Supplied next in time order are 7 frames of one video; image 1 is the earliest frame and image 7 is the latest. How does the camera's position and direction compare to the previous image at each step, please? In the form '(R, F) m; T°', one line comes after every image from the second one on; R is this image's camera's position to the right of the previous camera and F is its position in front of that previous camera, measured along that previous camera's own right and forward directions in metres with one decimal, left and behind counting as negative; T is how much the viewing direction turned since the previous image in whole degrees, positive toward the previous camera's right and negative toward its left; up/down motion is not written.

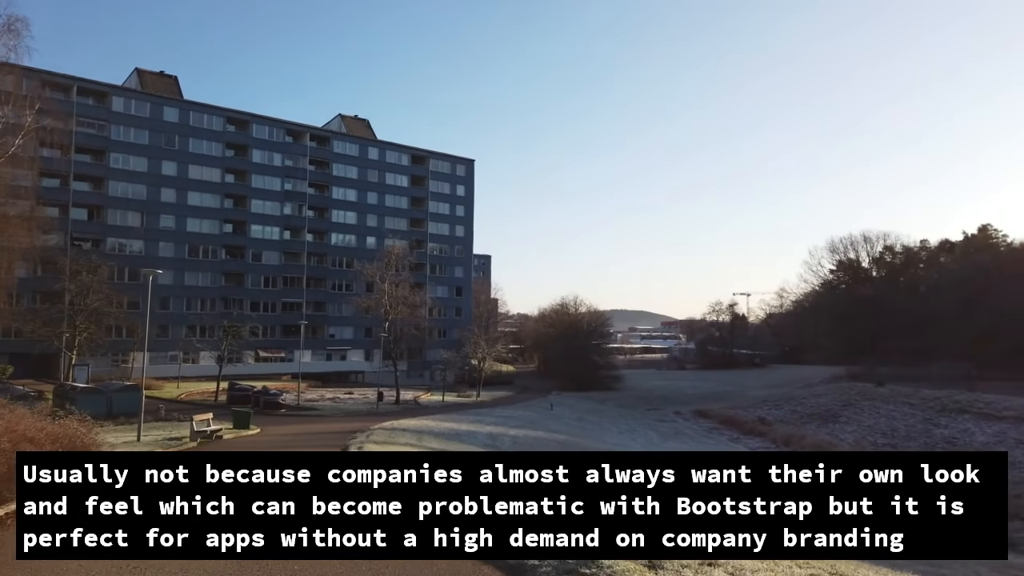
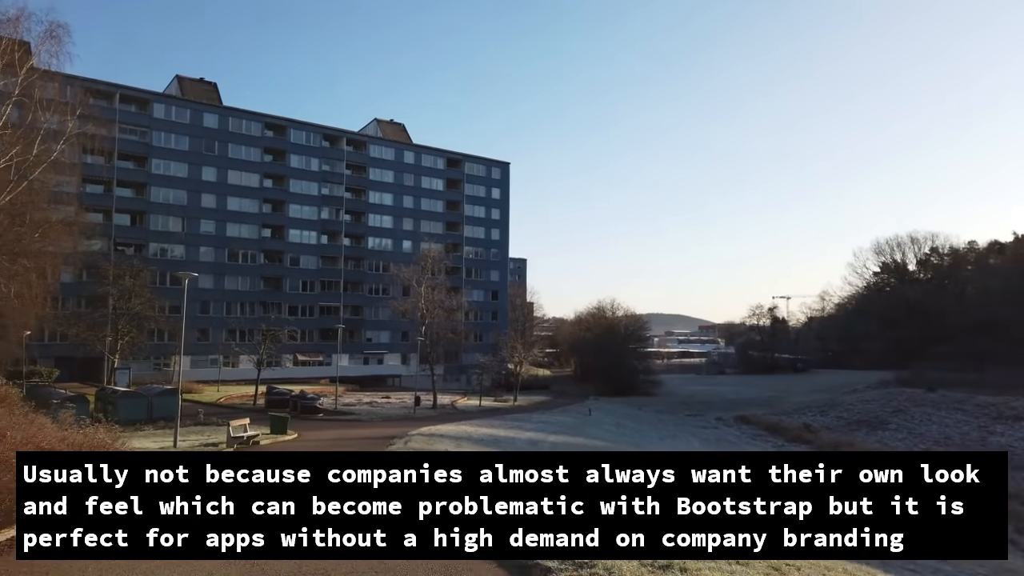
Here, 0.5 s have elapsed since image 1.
(-0.1, +0.5) m; -3°
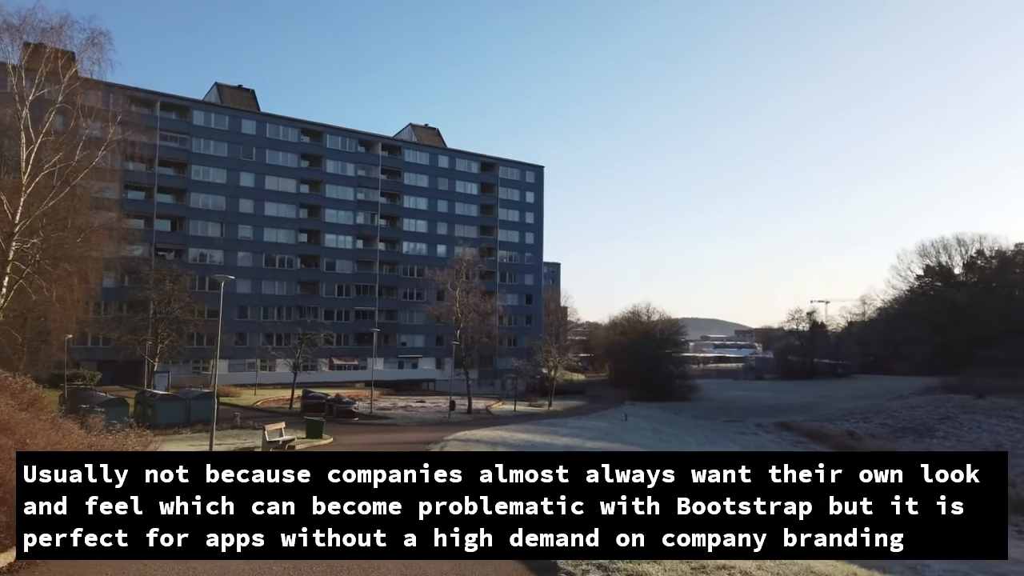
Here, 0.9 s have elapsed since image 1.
(-0.1, +0.3) m; -3°
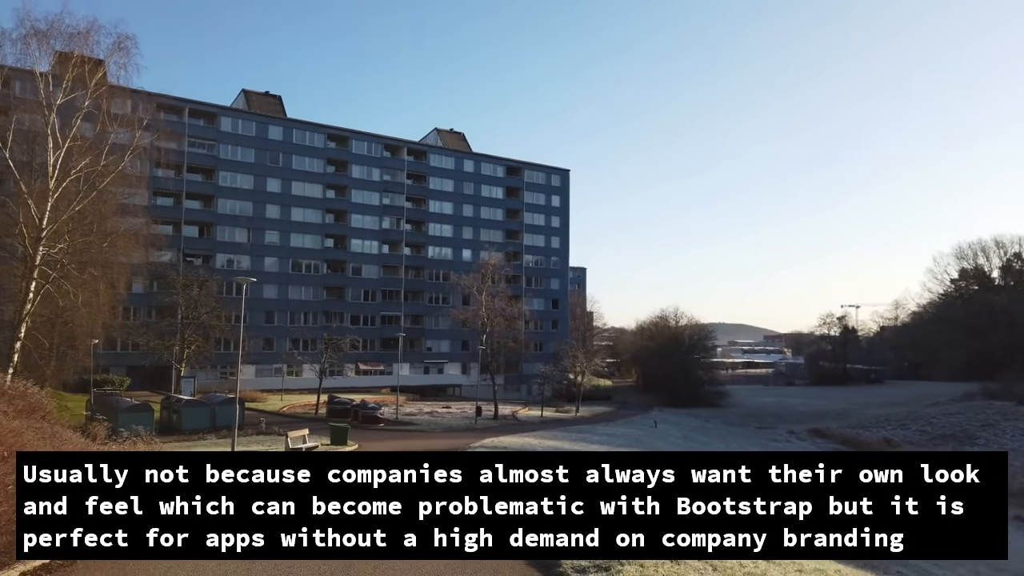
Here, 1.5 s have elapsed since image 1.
(-0.1, +0.5) m; -2°
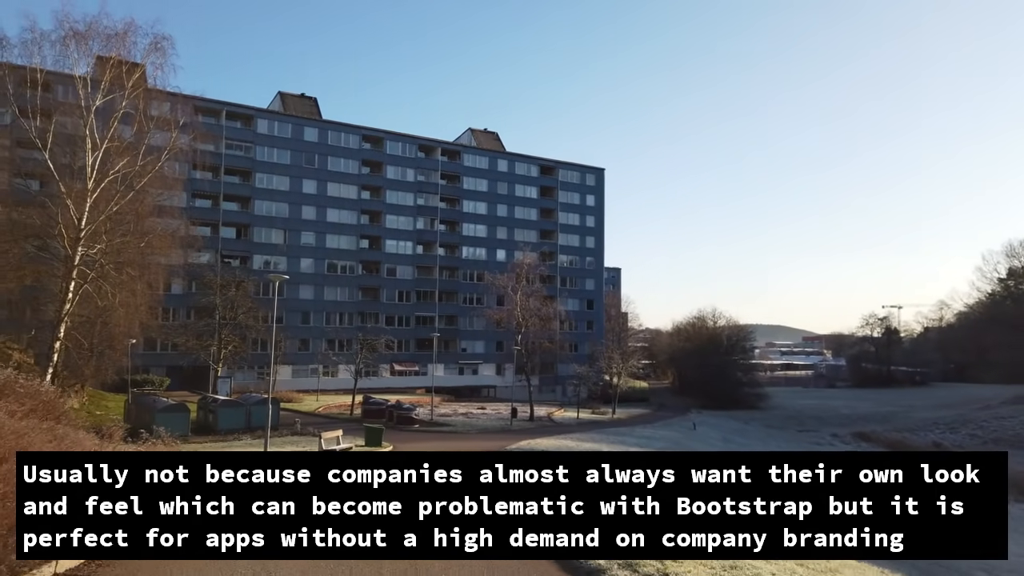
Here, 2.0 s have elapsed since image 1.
(-0.1, +0.4) m; -3°
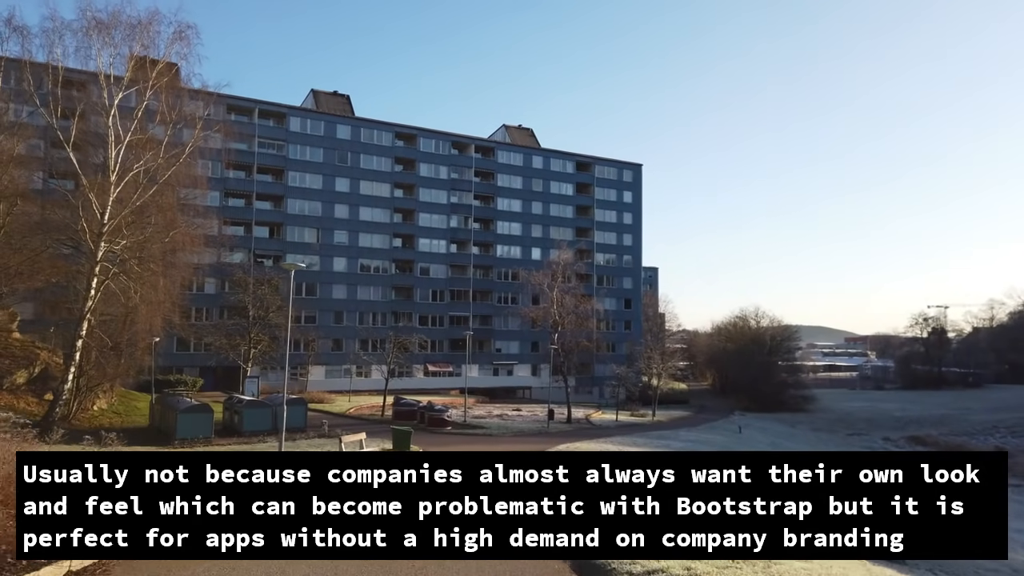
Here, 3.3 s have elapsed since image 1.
(0.0, +1.2) m; -3°
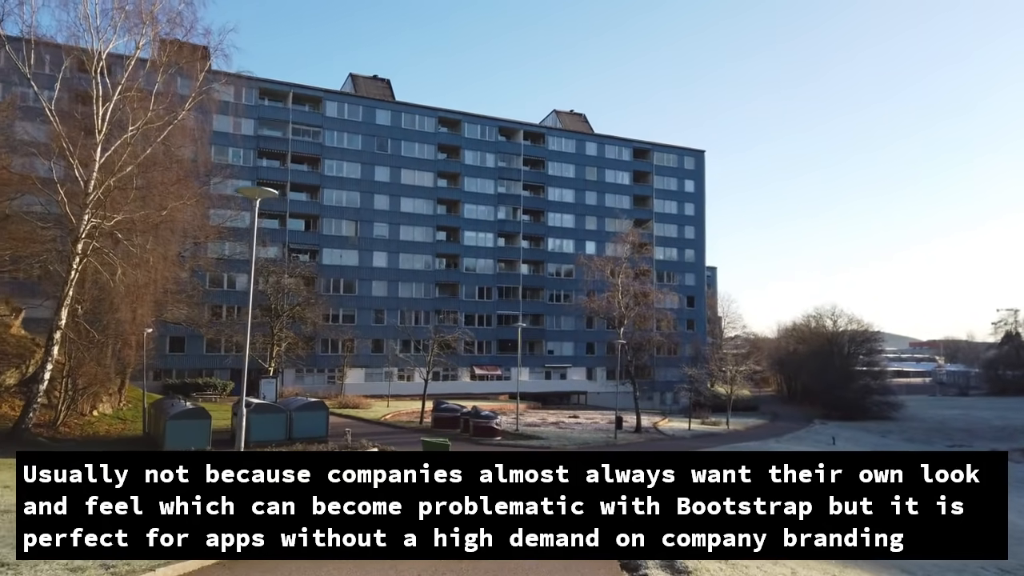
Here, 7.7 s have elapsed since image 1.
(-0.4, +4.1) m; -4°
